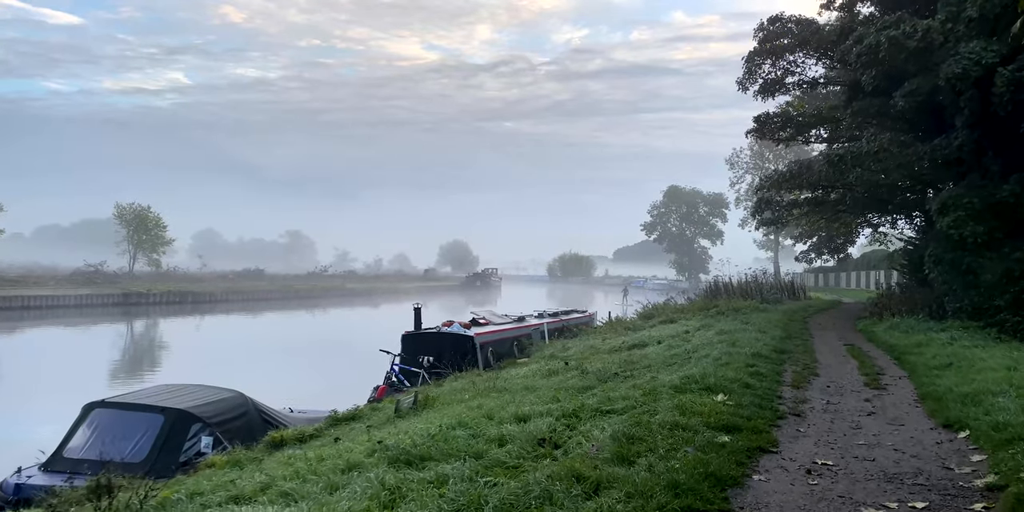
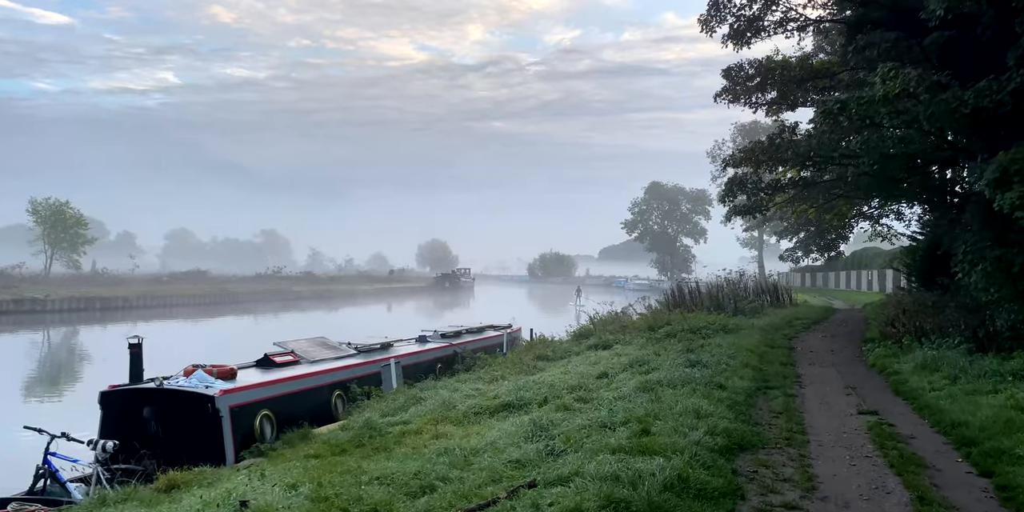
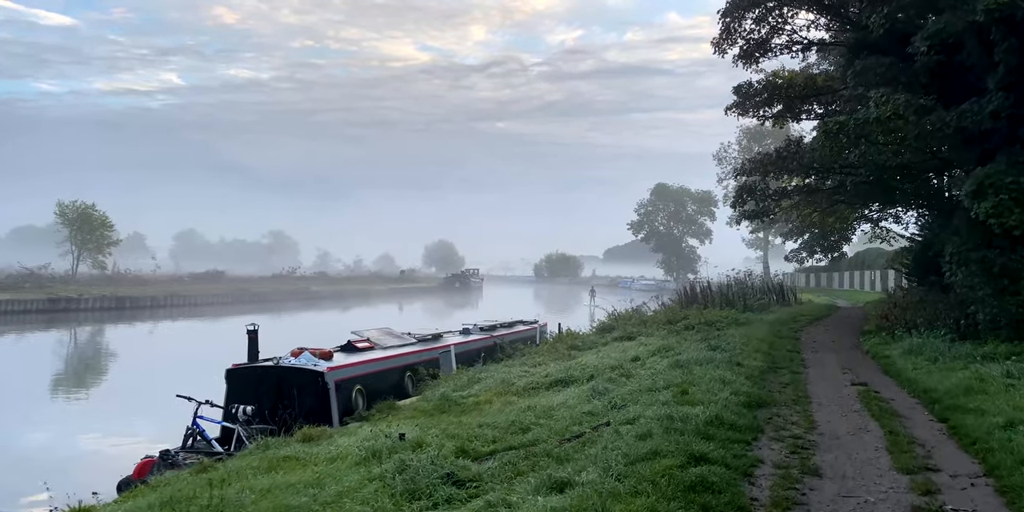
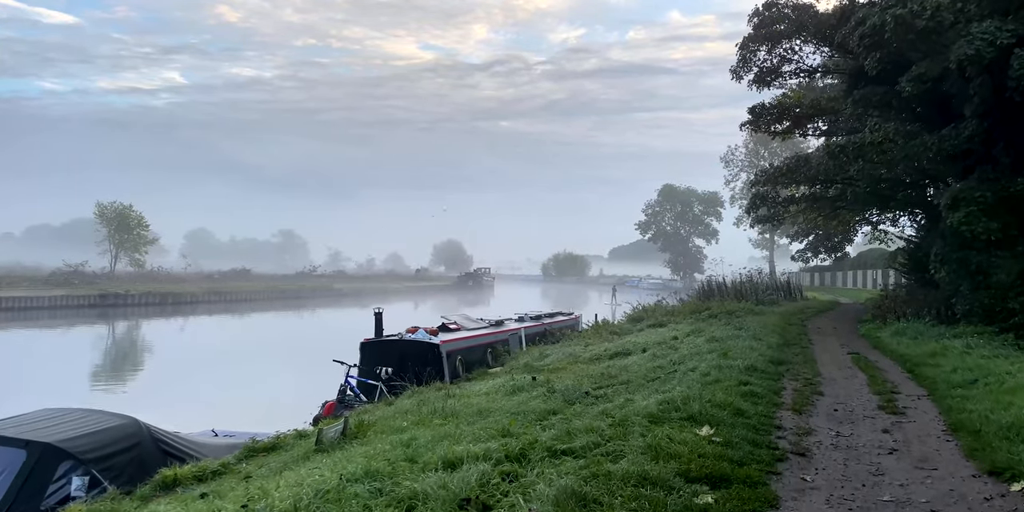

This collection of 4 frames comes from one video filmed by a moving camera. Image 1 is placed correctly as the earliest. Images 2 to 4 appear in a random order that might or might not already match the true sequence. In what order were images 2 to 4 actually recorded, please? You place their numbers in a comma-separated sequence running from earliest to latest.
4, 3, 2
